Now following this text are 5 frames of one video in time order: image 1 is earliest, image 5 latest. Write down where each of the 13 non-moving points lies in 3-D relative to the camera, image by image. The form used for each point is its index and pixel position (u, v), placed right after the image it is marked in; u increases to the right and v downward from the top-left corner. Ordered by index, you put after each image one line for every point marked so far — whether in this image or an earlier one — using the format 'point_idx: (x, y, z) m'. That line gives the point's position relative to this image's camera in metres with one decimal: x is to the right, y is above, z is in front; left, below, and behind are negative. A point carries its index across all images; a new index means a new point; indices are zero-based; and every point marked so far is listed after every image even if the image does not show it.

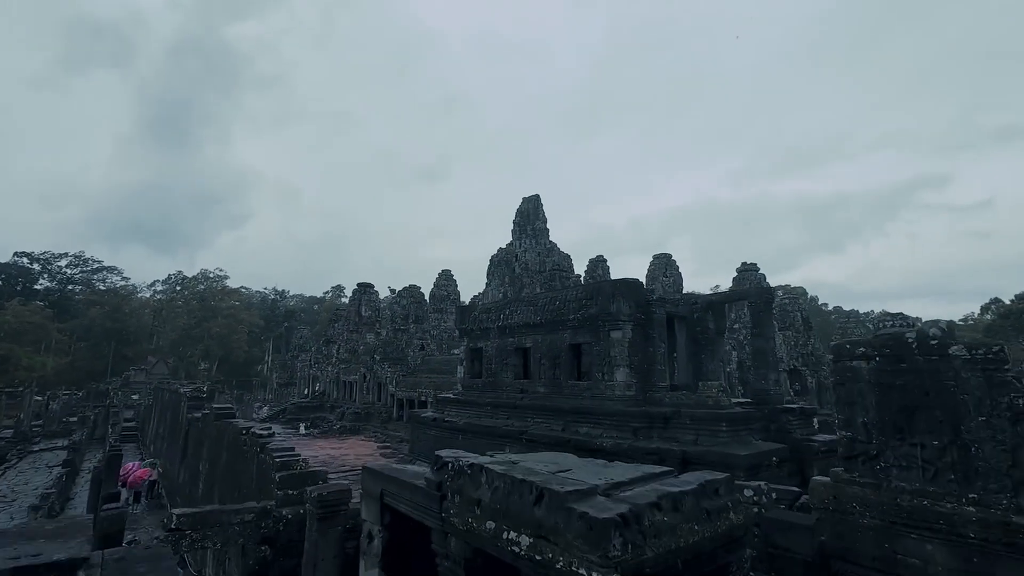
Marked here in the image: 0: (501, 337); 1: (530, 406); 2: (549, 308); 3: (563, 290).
0: (-0.2, -0.8, +8.6) m
1: (+0.3, -1.8, +7.5) m
2: (+0.6, -0.3, +7.7) m
3: (+0.8, 0.0, +7.7) m
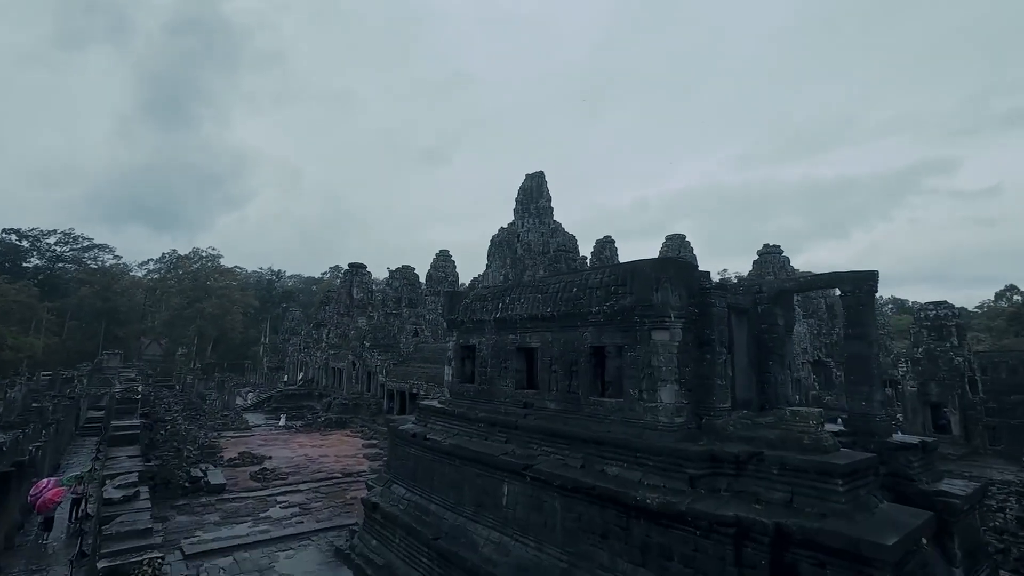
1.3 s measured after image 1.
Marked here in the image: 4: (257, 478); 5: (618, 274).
0: (-0.2, -0.6, +6.7) m
1: (+0.3, -1.6, +5.6) m
2: (+0.6, -0.1, +5.8) m
3: (+0.8, +0.2, +5.7) m
4: (-5.8, -4.3, +11.5) m
5: (+1.1, +0.1, +5.2) m
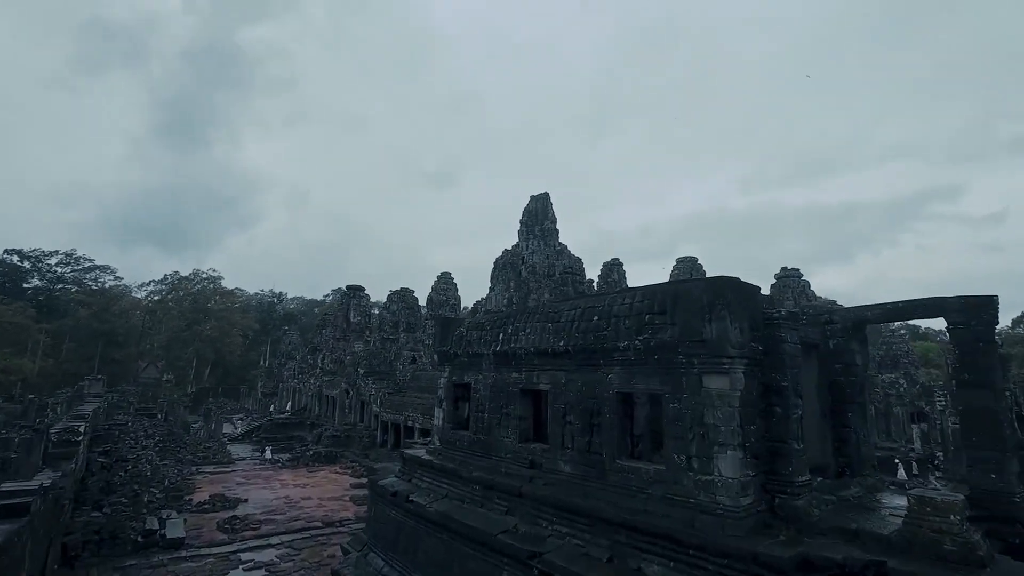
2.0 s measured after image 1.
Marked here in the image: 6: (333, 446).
0: (-0.1, -0.9, +5.4) m
1: (+0.3, -1.8, +4.3) m
2: (+0.6, -0.4, +4.5) m
3: (+0.8, -0.1, +4.5) m
4: (-5.8, -4.8, +10.1) m
5: (+1.1, -0.1, +4.0) m
6: (-6.8, -6.0, +19.3) m
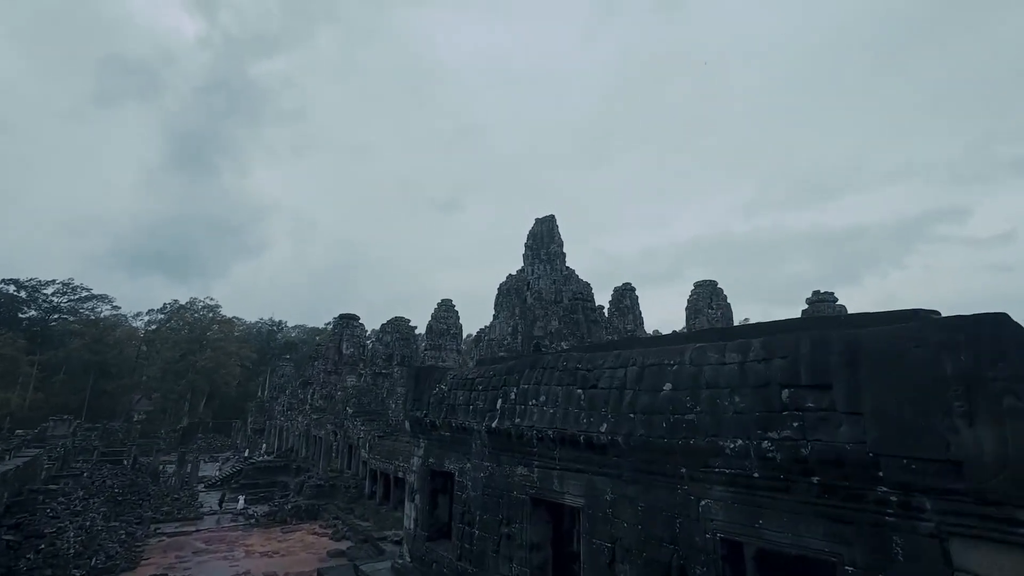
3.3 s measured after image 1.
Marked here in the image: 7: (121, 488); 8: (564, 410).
0: (-0.1, -1.2, +3.4) m
1: (+0.3, -2.0, +2.2) m
2: (+0.6, -0.6, +2.5) m
3: (+0.9, -0.3, +2.5) m
4: (-5.6, -5.3, +7.9) m
5: (+1.1, -0.3, +2.0) m
6: (-6.6, -7.0, +17.0) m
7: (-13.0, -6.6, +16.8) m
8: (+0.3, -0.7, +2.9) m
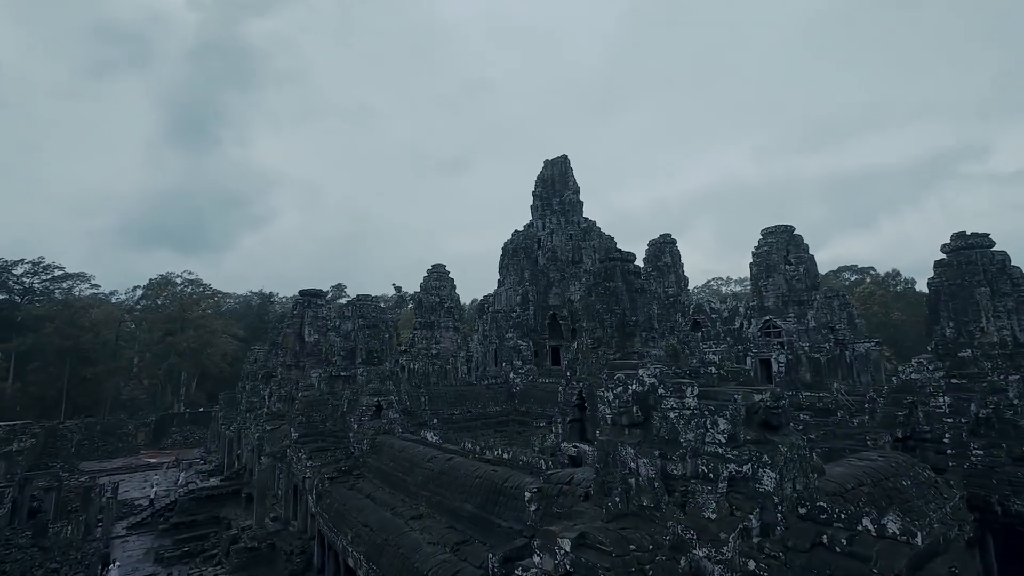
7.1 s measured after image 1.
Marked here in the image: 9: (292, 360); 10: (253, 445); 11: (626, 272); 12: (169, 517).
0: (-0.1, -1.4, -2.5) m
1: (+0.4, -2.3, -3.7) m
2: (+0.6, -0.9, -3.5) m
3: (+0.8, -0.6, -3.5) m
4: (-5.4, -5.4, +2.4) m
5: (+1.1, -0.6, -4.0) m
6: (-6.2, -6.4, +11.6) m
7: (-12.5, -6.3, +11.4) m
8: (+0.3, -1.0, -3.1) m
9: (-8.4, -2.7, +19.3) m
10: (-9.7, -5.8, +18.9) m
11: (+3.3, +0.5, +14.4) m
12: (-11.2, -7.4, +16.4) m
